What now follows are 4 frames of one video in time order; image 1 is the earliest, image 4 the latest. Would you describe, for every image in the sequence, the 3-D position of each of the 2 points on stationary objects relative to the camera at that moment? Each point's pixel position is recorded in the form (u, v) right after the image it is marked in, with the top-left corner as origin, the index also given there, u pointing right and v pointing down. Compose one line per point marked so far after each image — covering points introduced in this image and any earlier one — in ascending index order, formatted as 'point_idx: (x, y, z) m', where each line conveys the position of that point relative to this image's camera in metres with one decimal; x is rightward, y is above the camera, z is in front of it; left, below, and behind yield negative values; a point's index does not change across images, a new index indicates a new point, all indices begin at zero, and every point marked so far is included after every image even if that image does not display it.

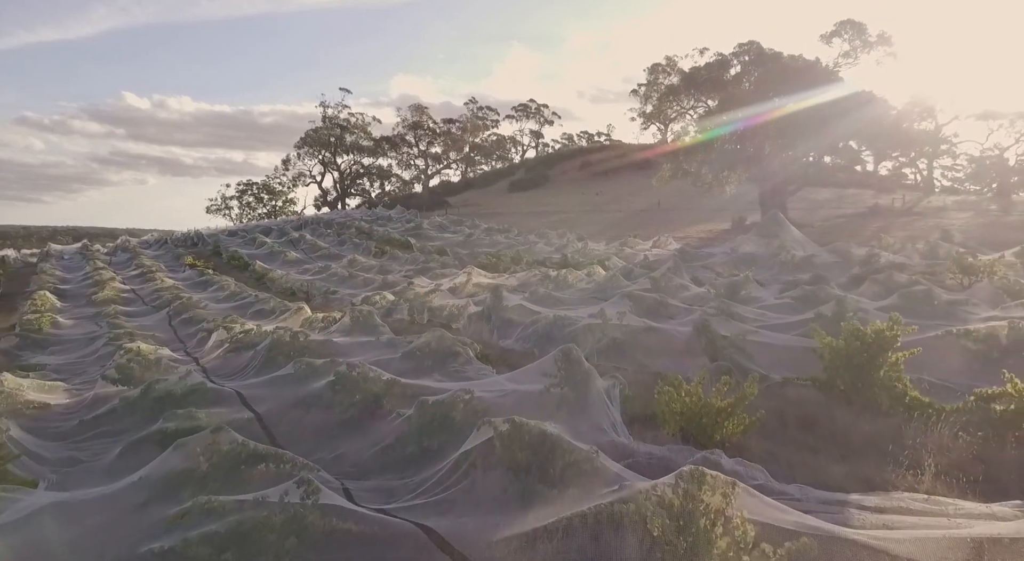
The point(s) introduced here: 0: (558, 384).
0: (+0.4, -0.9, +6.0) m
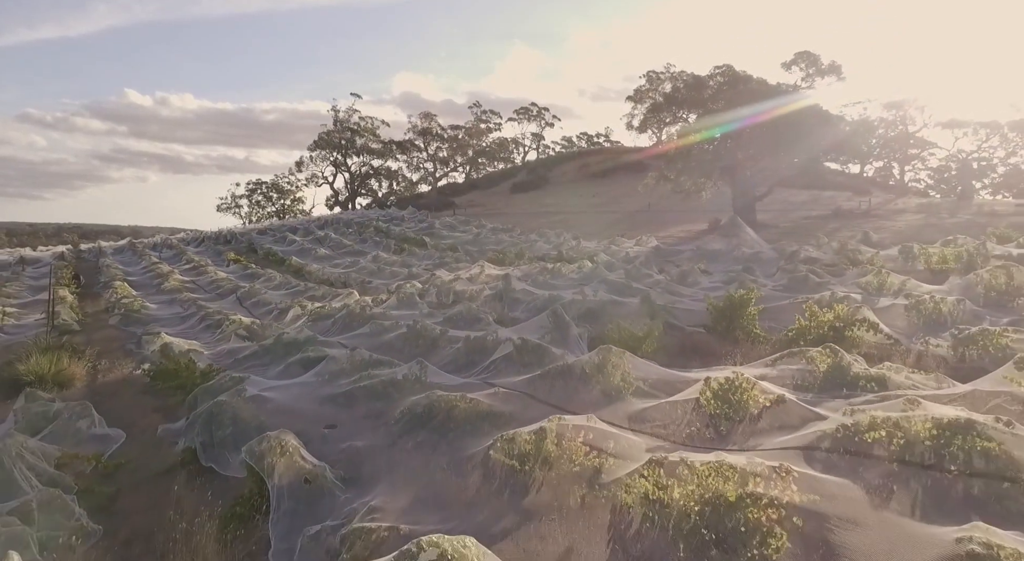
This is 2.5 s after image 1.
0: (+0.6, -0.7, +9.9) m
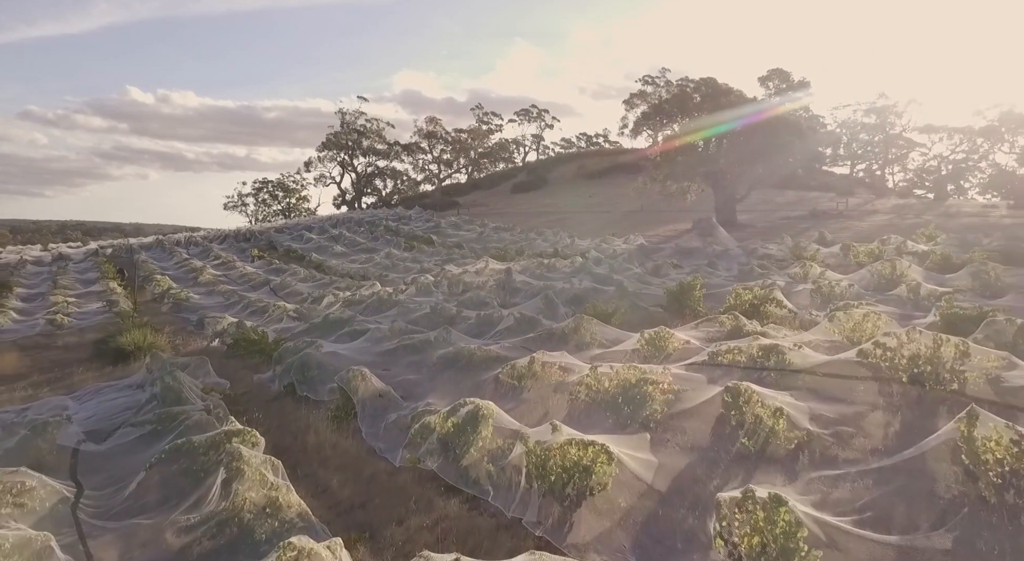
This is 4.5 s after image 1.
0: (+0.6, -0.6, +12.9) m
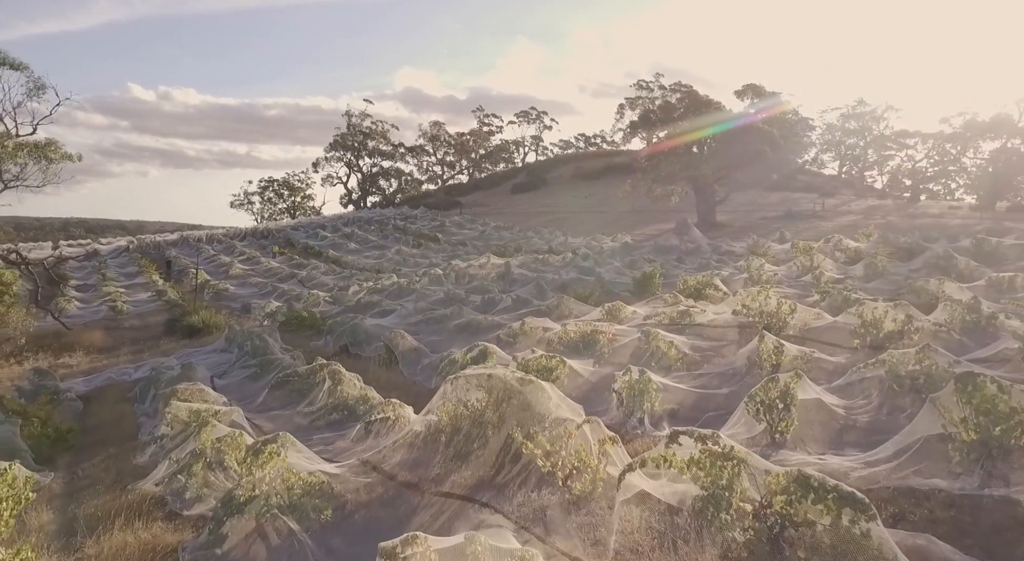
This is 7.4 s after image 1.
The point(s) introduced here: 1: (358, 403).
0: (+0.5, -0.3, +16.1) m
1: (-1.7, -1.4, +8.2) m
